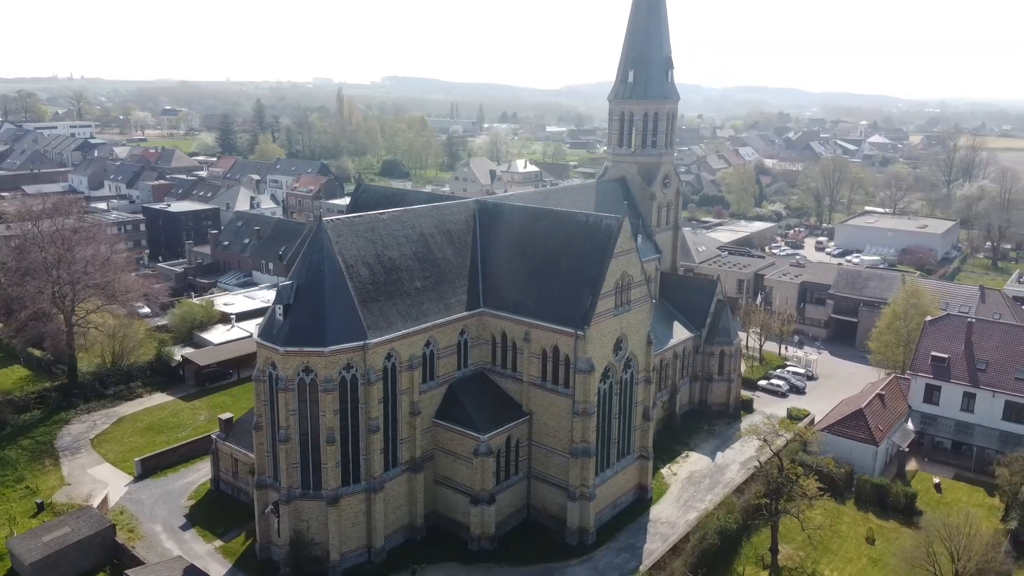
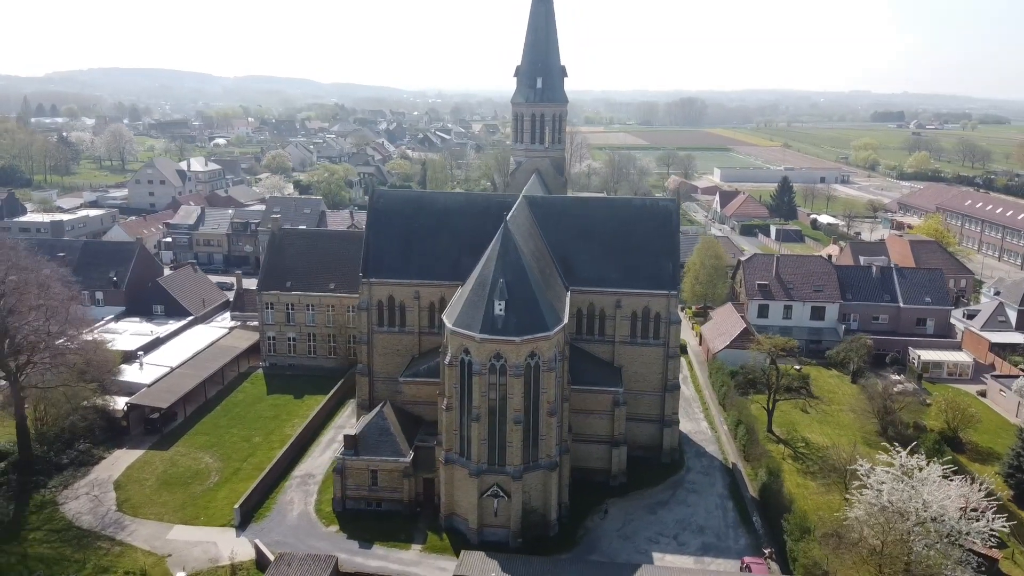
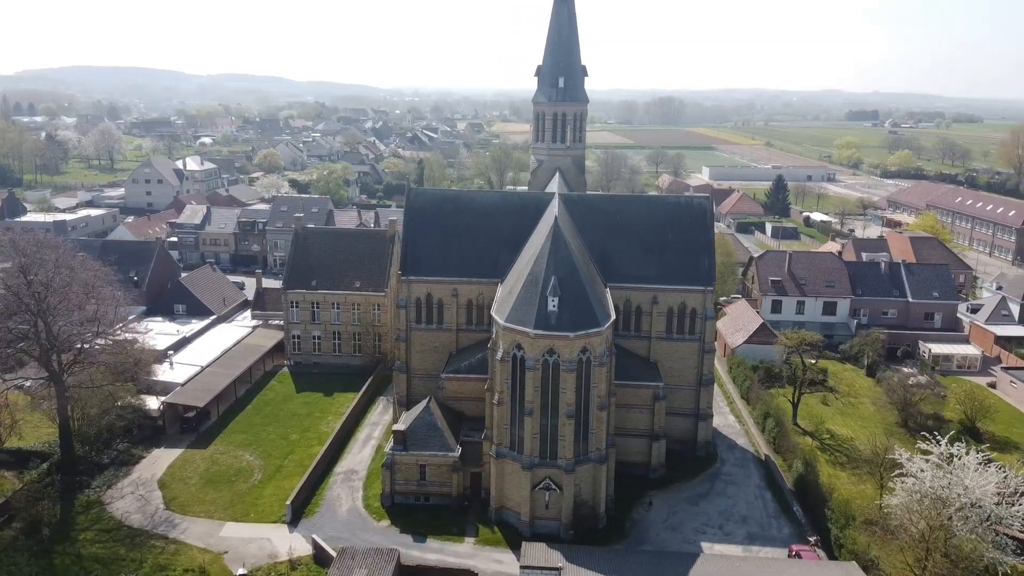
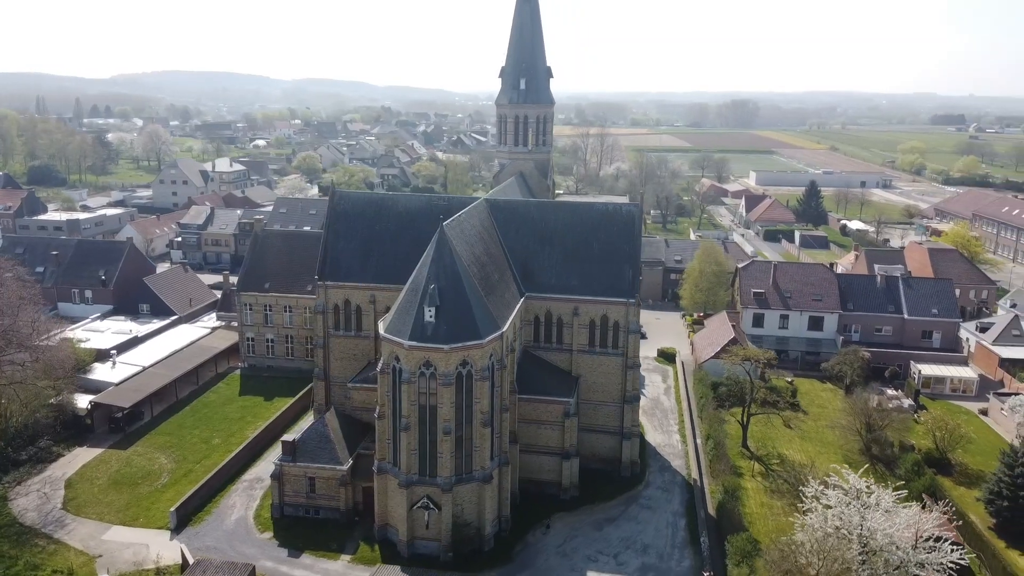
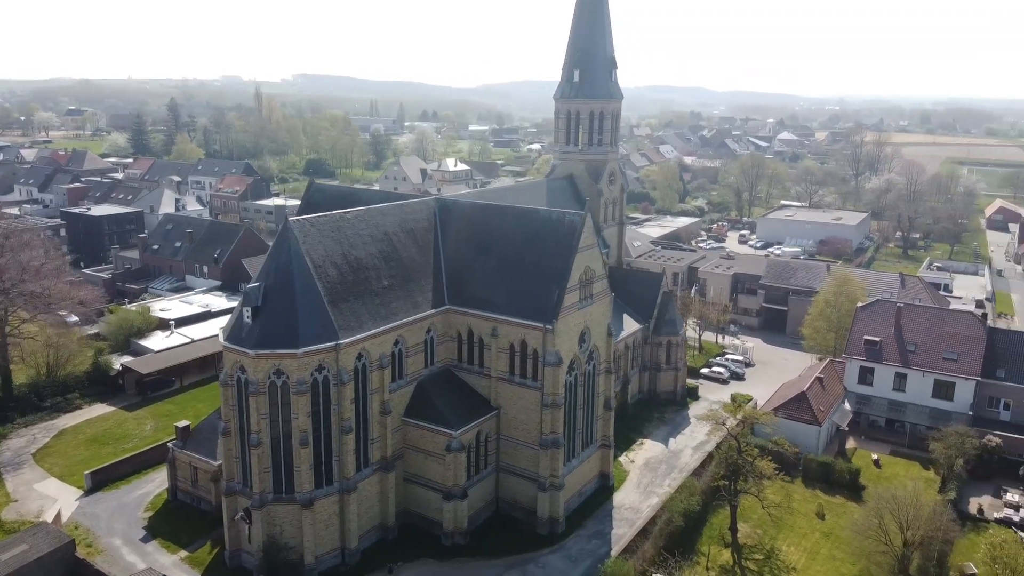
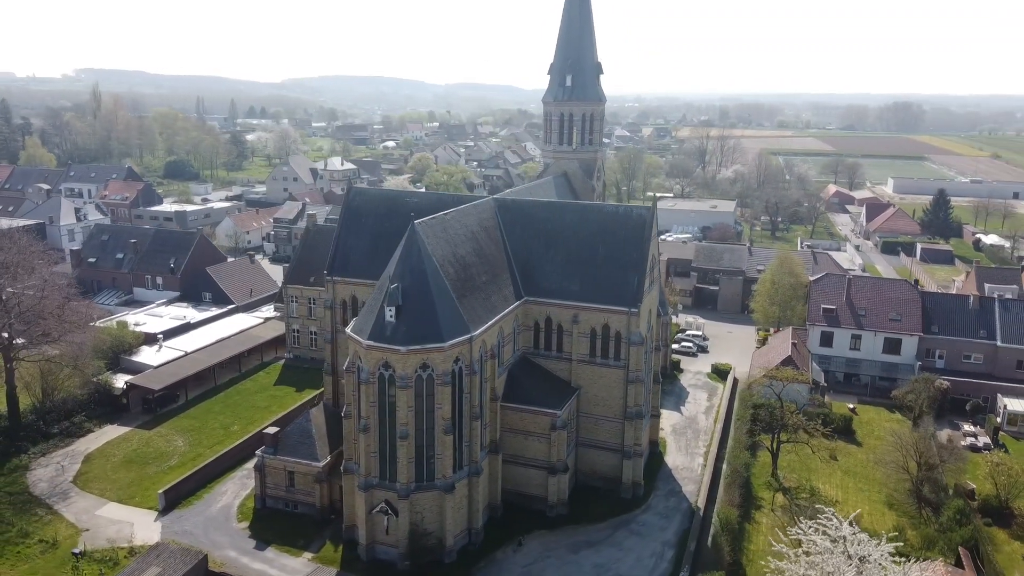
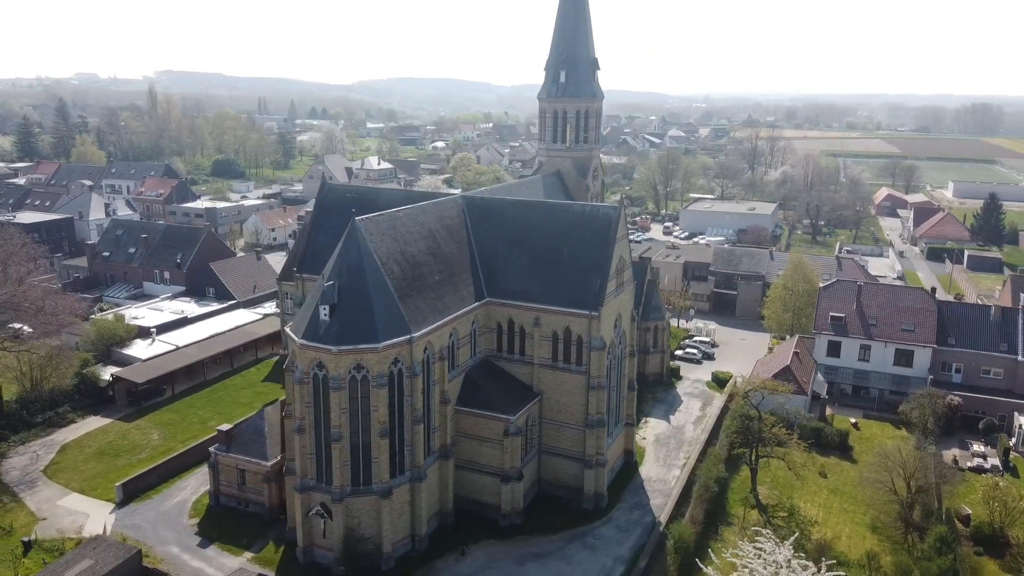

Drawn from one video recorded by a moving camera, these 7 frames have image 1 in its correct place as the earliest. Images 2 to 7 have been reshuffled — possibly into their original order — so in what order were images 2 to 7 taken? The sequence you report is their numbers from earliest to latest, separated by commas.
5, 7, 6, 4, 2, 3
